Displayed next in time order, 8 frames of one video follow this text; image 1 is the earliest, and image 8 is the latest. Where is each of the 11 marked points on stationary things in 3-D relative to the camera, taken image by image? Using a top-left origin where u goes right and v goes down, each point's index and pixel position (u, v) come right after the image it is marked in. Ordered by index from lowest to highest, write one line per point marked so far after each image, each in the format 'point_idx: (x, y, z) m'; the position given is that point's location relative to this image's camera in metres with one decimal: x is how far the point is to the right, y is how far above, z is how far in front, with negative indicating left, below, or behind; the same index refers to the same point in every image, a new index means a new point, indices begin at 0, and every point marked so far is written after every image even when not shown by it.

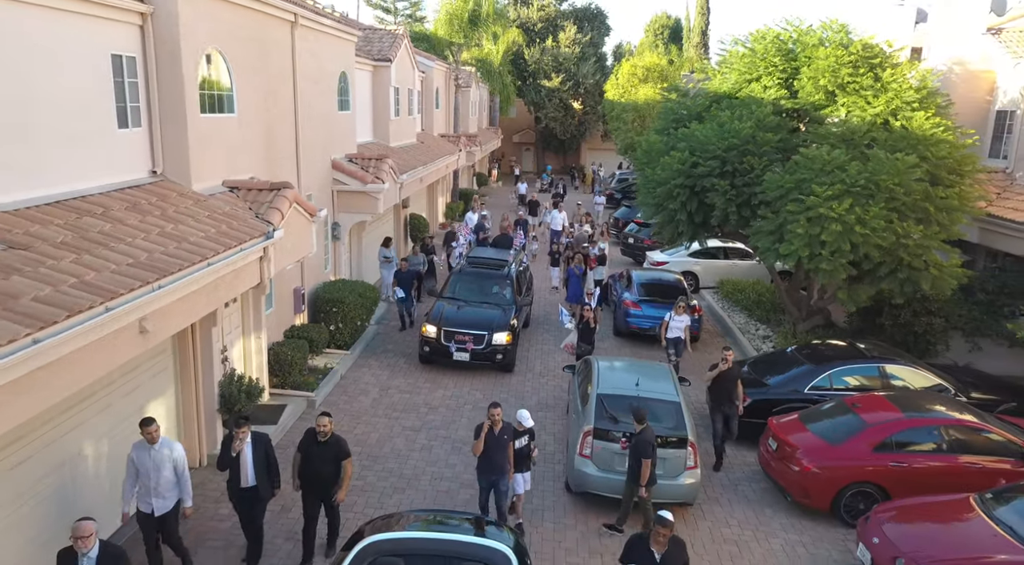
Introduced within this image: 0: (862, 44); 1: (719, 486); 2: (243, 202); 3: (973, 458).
0: (+6.6, +4.5, +14.0) m
1: (+2.8, -2.8, +10.0) m
2: (-3.4, +1.0, +9.3) m
3: (+5.5, -2.1, +8.8) m
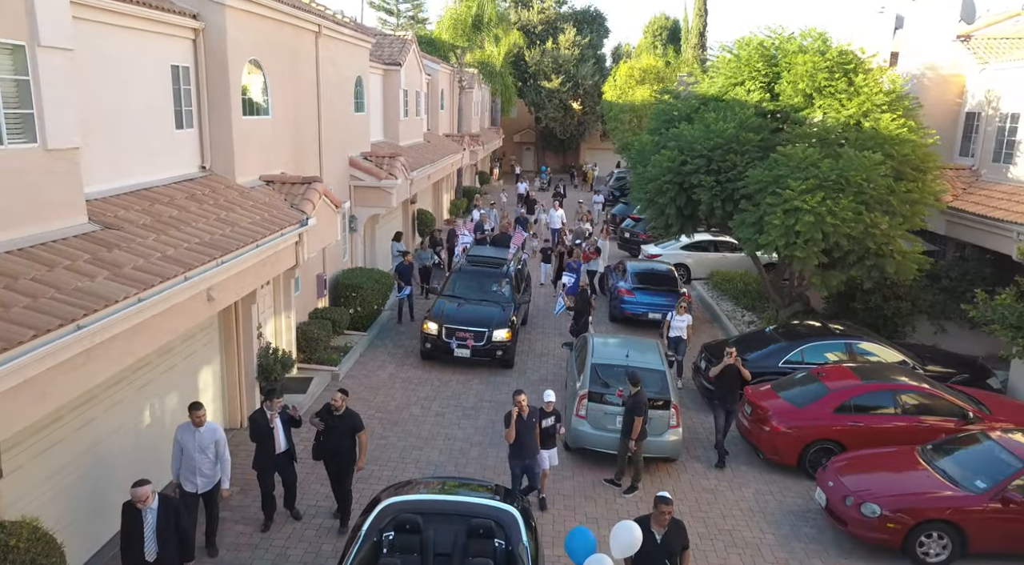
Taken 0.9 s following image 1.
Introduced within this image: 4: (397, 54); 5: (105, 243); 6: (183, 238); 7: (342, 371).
0: (+6.7, +4.8, +15.2) m
1: (+2.9, -2.5, +11.2) m
2: (-3.3, +1.3, +10.5) m
3: (+5.6, -1.8, +10.0) m
4: (-3.1, +6.1, +19.7) m
5: (-3.6, +0.4, +6.7) m
6: (-3.3, +0.5, +7.5) m
7: (-2.9, -1.5, +12.7) m
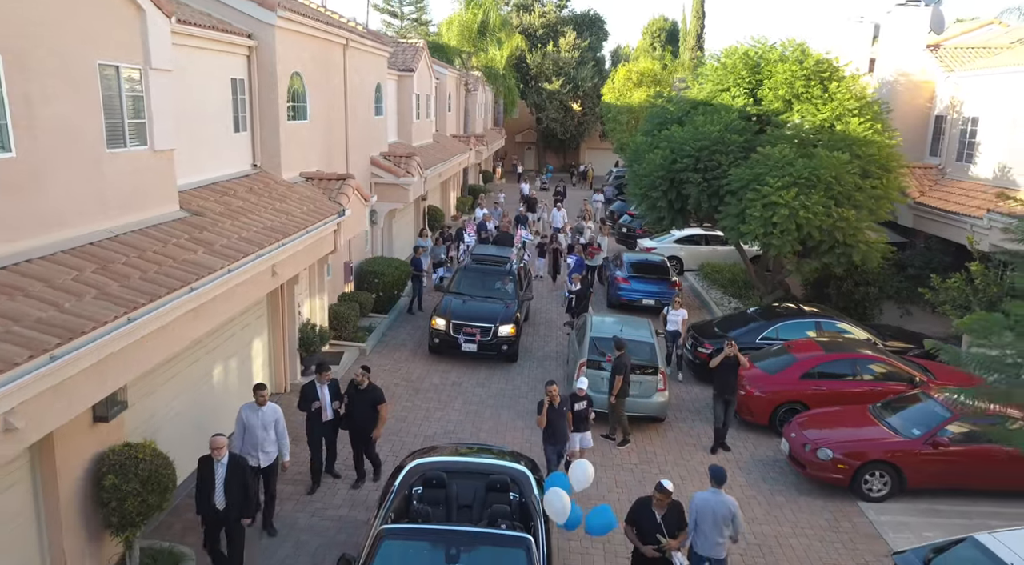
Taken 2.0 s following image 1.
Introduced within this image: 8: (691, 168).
0: (+6.9, +5.1, +16.8) m
1: (+3.0, -2.2, +12.7) m
2: (-3.2, +1.6, +12.1) m
3: (+5.7, -1.6, +11.6) m
4: (-2.9, +6.4, +21.2) m
5: (-3.5, +0.6, +8.2) m
6: (-3.2, +0.7, +9.0) m
7: (-2.8, -1.2, +14.3) m
8: (+4.2, +2.7, +17.3) m
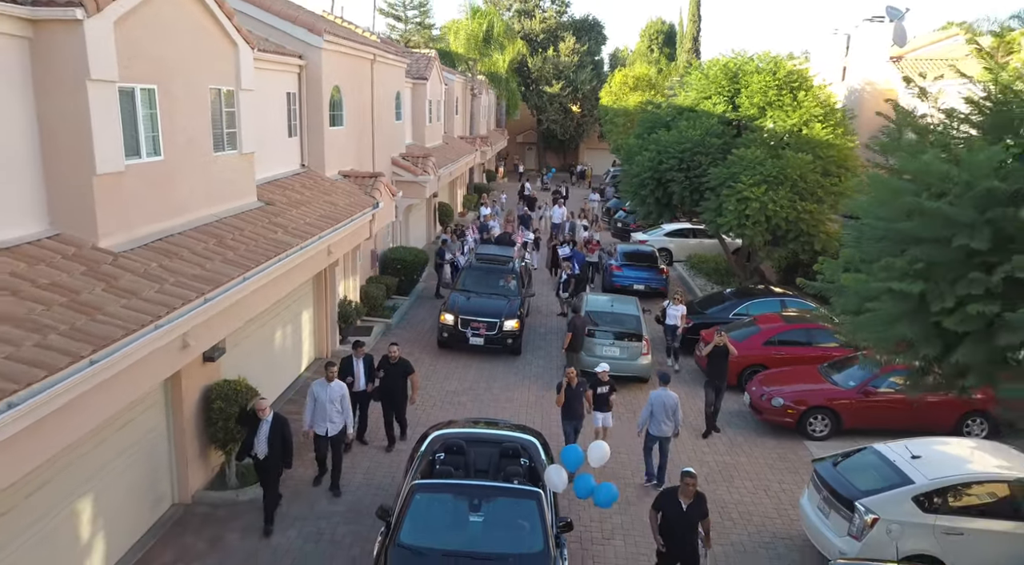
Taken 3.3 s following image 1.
0: (+7.0, +5.4, +18.9) m
1: (+3.2, -1.9, +14.9) m
2: (-3.0, +1.9, +14.3) m
3: (+5.9, -1.2, +13.7) m
4: (-2.8, +6.7, +23.4) m
5: (-3.3, +1.0, +10.4) m
6: (-3.1, +1.1, +11.2) m
7: (-2.6, -0.9, +16.4) m
8: (+4.3, +3.0, +19.5) m
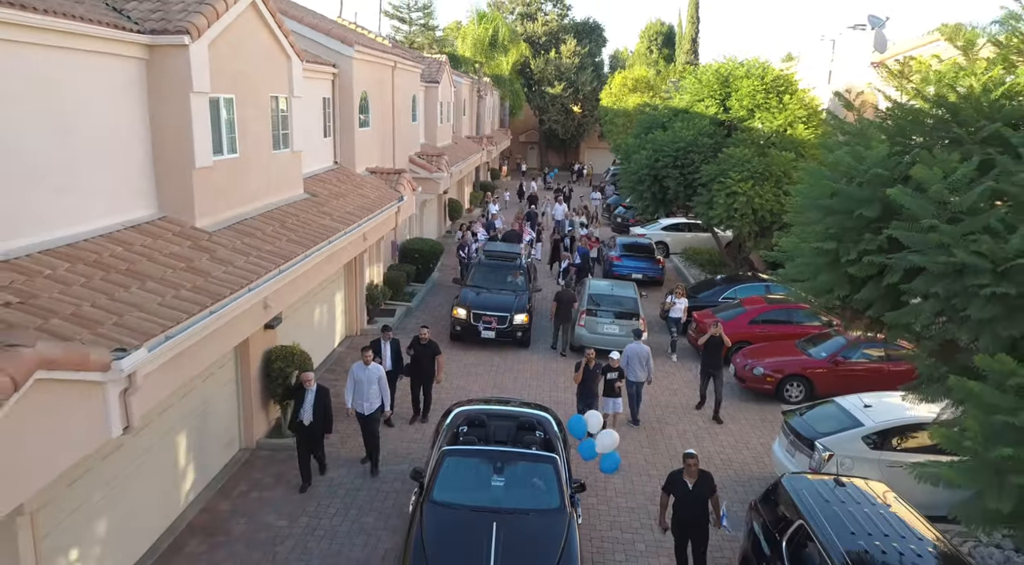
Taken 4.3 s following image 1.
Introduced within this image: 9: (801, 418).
0: (+7.2, +5.7, +20.5) m
1: (+3.4, -1.6, +16.5) m
2: (-2.8, +2.2, +15.8) m
3: (+6.1, -0.9, +15.3) m
4: (-2.6, +7.0, +25.0) m
5: (-3.1, +1.3, +11.9) m
6: (-2.8, +1.4, +12.8) m
7: (-2.4, -0.6, +18.0) m
8: (+4.5, +3.3, +21.1) m
9: (+4.0, -1.9, +10.3) m
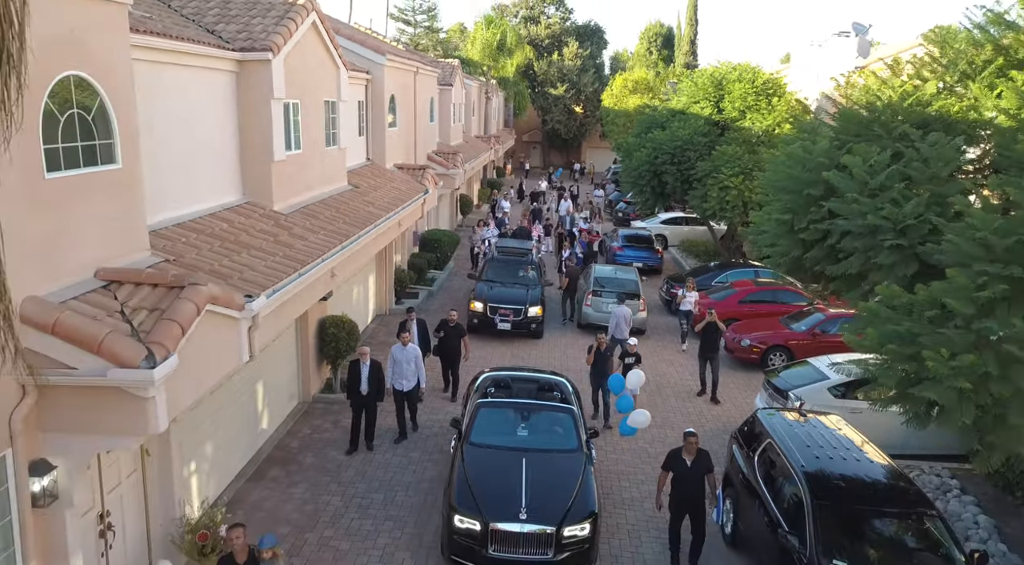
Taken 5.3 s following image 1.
0: (+7.5, +6.1, +22.3) m
1: (+3.7, -1.2, +18.2) m
2: (-2.5, +2.6, +17.6) m
3: (+6.4, -0.5, +17.1) m
4: (-2.3, +7.4, +26.7) m
5: (-2.8, +1.6, +13.7) m
6: (-2.5, +1.7, +14.5) m
7: (-2.1, -0.2, +19.8) m
8: (+4.8, +3.7, +22.8) m
9: (+4.3, -1.5, +12.0) m
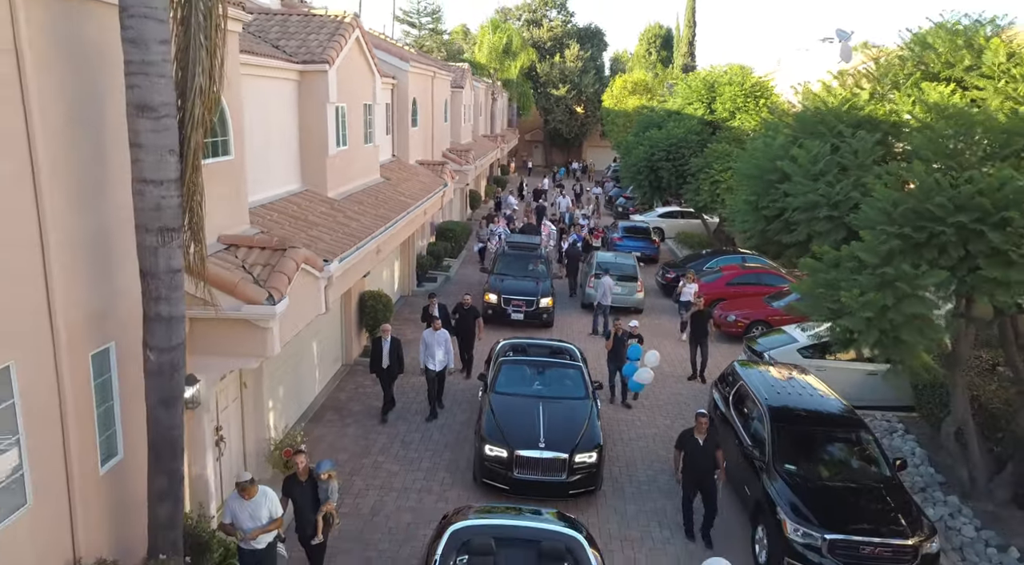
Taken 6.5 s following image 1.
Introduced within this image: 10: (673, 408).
0: (+7.8, +6.5, +24.1) m
1: (+4.0, -0.8, +20.1) m
2: (-2.2, +3.0, +19.5) m
3: (+6.7, -0.1, +19.0) m
4: (-2.0, +7.8, +28.6) m
5: (-2.5, +2.0, +15.6) m
6: (-2.2, +2.1, +16.4) m
7: (-1.8, +0.2, +21.6) m
8: (+5.1, +4.1, +24.7) m
9: (+4.6, -1.1, +13.9) m
10: (+3.0, -2.3, +13.5) m
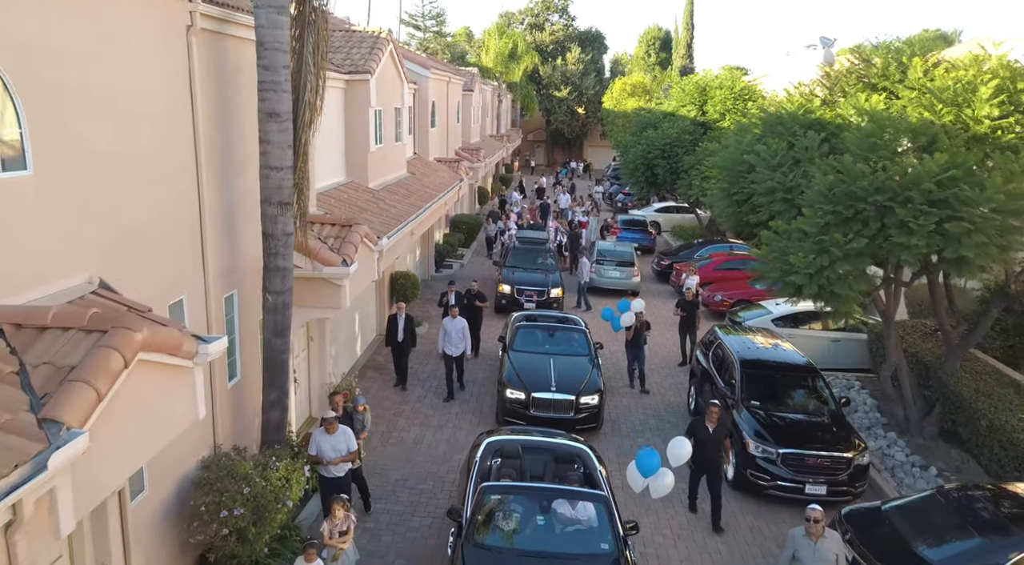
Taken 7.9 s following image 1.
0: (+8.1, +6.9, +26.2) m
1: (+4.2, -0.4, +22.2) m
2: (-1.9, +3.4, +21.5) m
3: (+6.9, +0.3, +21.0) m
4: (-1.7, +8.2, +30.6) m
5: (-2.3, +2.5, +17.6) m
6: (-2.0, +2.5, +18.5) m
7: (-1.6, +0.6, +23.7) m
8: (+5.4, +4.5, +26.7) m
9: (+4.9, -0.7, +15.9) m
10: (+3.2, -1.9, +15.5) m
